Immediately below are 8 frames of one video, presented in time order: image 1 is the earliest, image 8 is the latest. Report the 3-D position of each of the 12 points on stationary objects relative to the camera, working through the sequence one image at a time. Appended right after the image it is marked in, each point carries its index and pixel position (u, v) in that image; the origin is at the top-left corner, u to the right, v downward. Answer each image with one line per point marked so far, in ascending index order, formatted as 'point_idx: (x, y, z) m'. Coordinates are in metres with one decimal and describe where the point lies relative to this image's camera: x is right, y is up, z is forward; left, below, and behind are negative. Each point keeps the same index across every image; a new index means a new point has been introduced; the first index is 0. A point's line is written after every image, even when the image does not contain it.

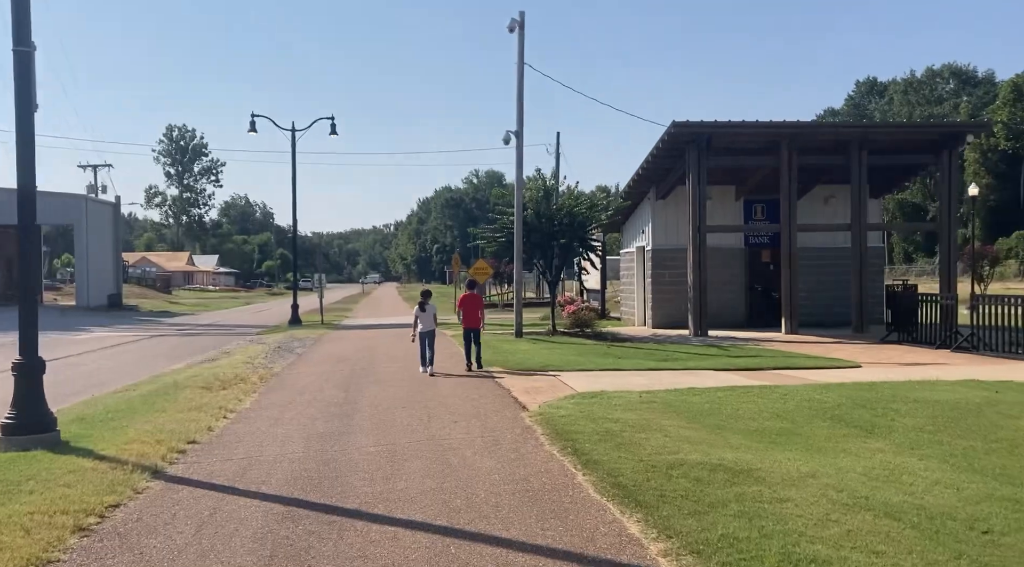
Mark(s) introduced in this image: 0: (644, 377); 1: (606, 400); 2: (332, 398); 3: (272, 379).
0: (+2.0, -1.5, +14.6) m
1: (+1.1, -1.4, +11.6) m
2: (-2.6, -1.6, +13.4) m
3: (-4.2, -1.7, +16.5) m
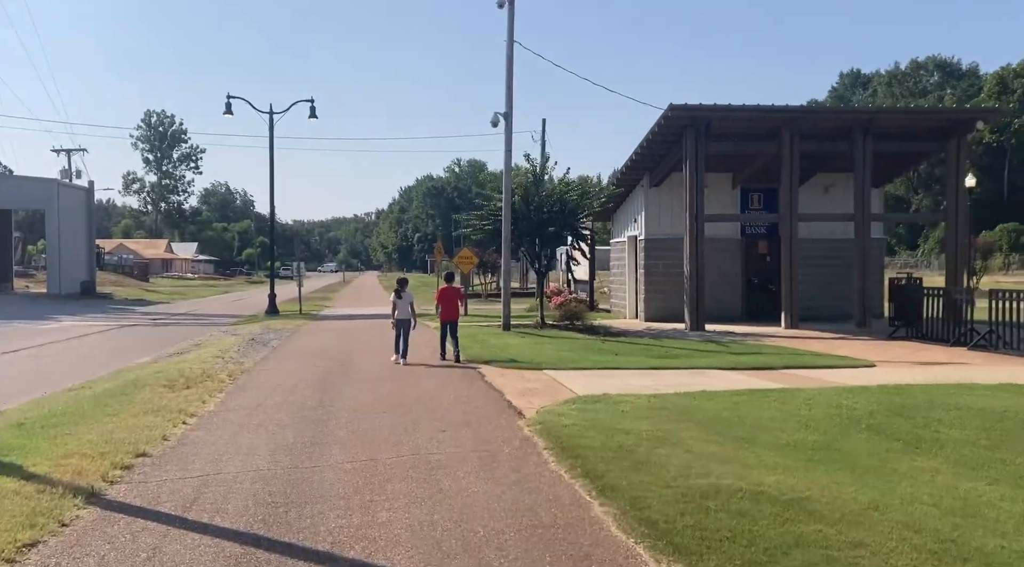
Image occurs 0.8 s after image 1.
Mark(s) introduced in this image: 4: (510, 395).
0: (+1.9, -1.3, +13.4) m
1: (+1.1, -1.4, +10.4) m
2: (-2.6, -1.5, +12.1) m
3: (-4.3, -1.5, +15.2) m
4: (0.0, -1.4, +11.9) m
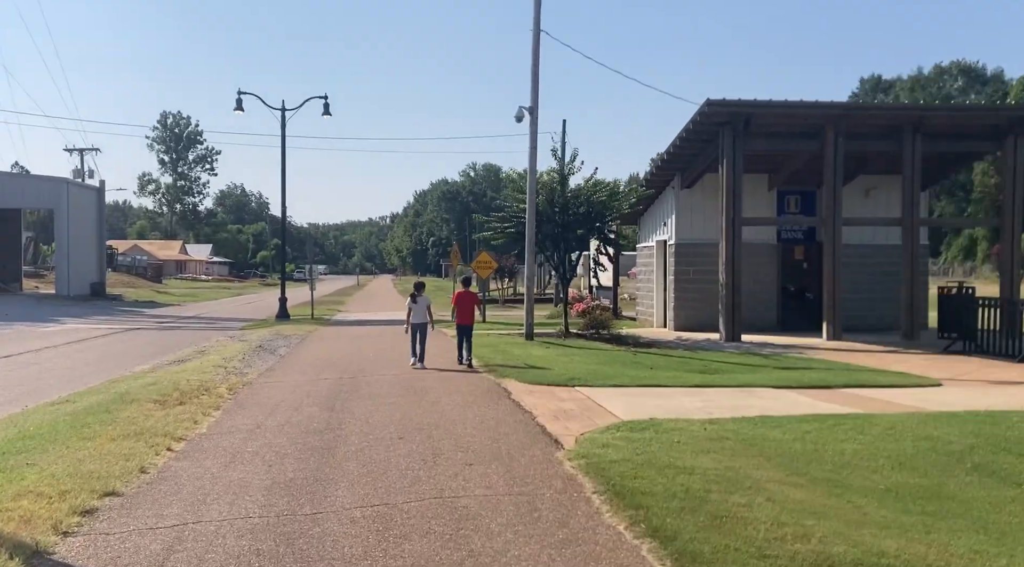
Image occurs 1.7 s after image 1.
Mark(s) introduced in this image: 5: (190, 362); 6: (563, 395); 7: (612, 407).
0: (+2.3, -1.4, +11.9) m
1: (+1.4, -1.4, +8.9) m
2: (-2.3, -1.6, +10.7) m
3: (-3.9, -1.6, +13.8) m
4: (+0.3, -1.5, +10.5) m
5: (-6.5, -1.6, +19.3) m
6: (+0.7, -1.5, +12.2) m
7: (+1.2, -1.5, +11.1) m
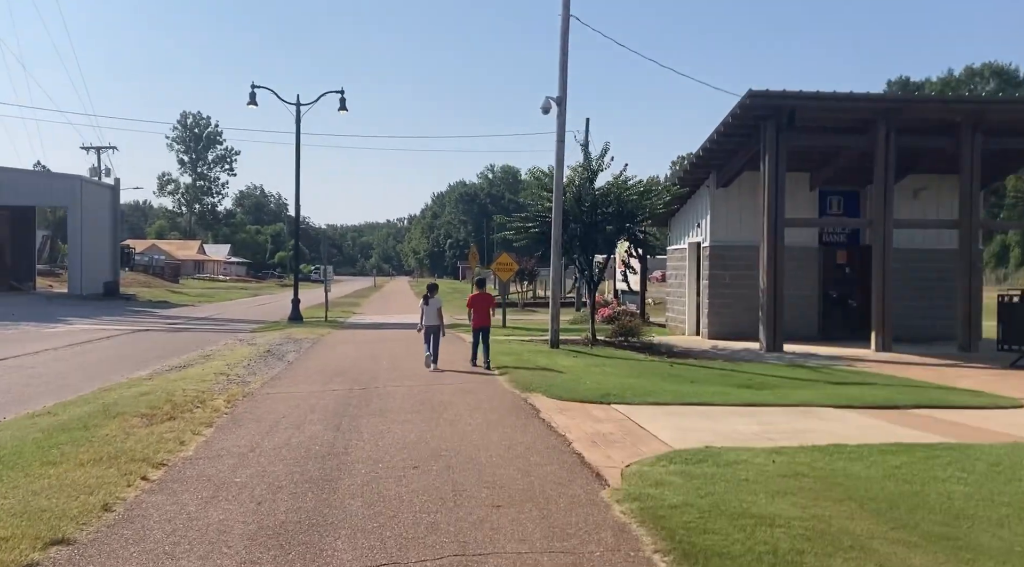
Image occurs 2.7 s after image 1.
0: (+2.6, -1.5, +10.5) m
1: (+1.7, -1.5, +7.5) m
2: (-2.0, -1.6, +9.3) m
3: (-3.6, -1.6, +12.5) m
4: (+0.6, -1.5, +9.1) m
5: (-6.1, -1.6, +18.0) m
6: (+1.0, -1.5, +10.8) m
7: (+1.5, -1.5, +9.7) m
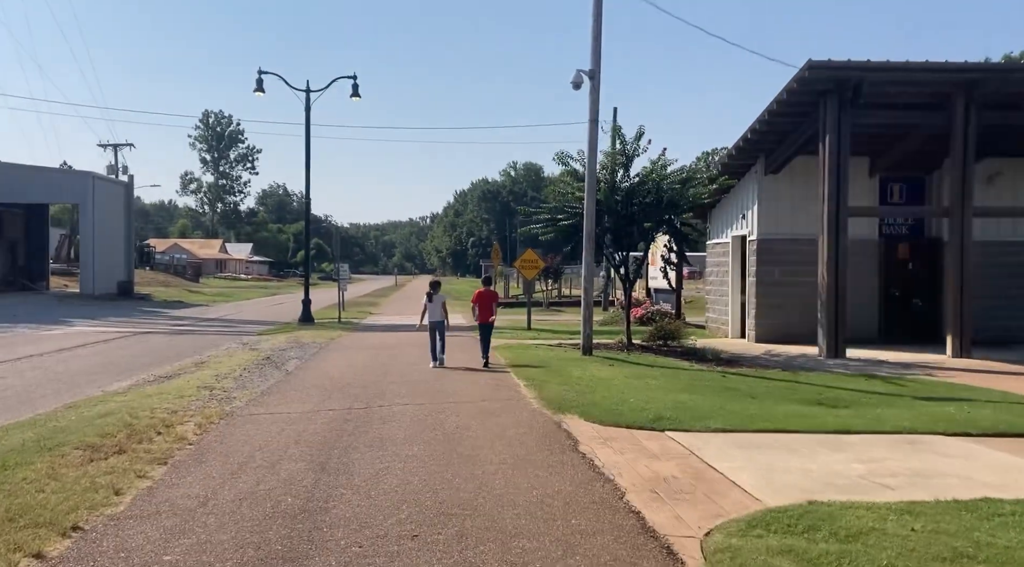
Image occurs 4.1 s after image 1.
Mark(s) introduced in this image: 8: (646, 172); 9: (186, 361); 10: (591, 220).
0: (+2.9, -1.5, +8.2) m
1: (+1.9, -1.5, +5.2) m
2: (-1.7, -1.6, +7.2) m
3: (-3.2, -1.6, +10.4) m
4: (+0.9, -1.5, +6.8) m
5: (-5.6, -1.6, +15.9) m
6: (+1.3, -1.5, +8.6) m
7: (+1.7, -1.5, +7.4) m
8: (+2.8, +2.3, +19.6) m
9: (-6.9, -1.6, +19.9) m
10: (+1.5, +1.2, +17.6) m
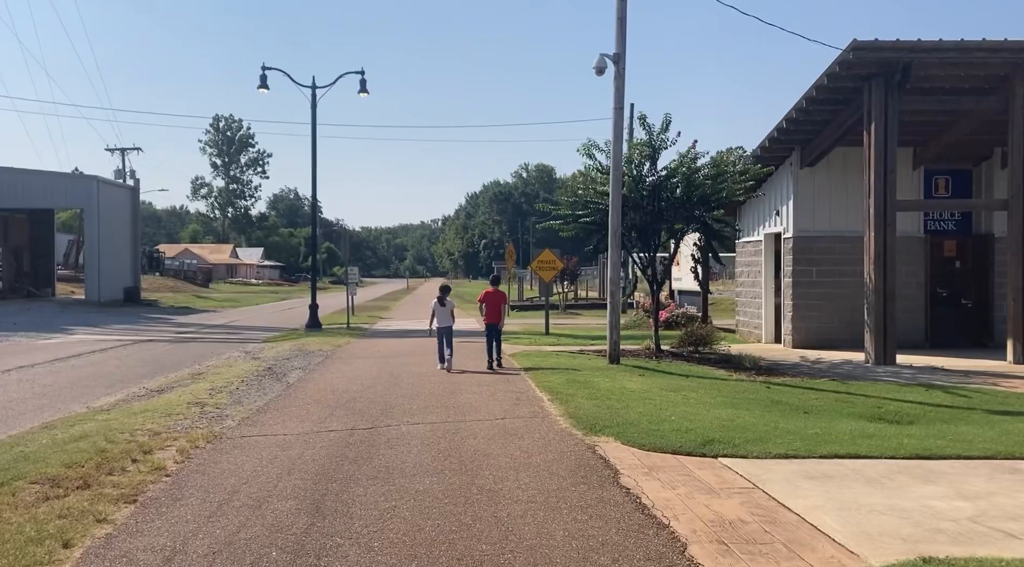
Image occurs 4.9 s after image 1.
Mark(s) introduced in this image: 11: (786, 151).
0: (+3.1, -1.5, +6.8) m
1: (+2.1, -1.5, +3.9) m
2: (-1.5, -1.6, +5.9) m
3: (-3.0, -1.6, +9.1) m
4: (+1.1, -1.5, +5.5) m
5: (-5.3, -1.7, +14.7) m
6: (+1.5, -1.5, +7.2) m
7: (+2.0, -1.5, +6.1) m
8: (+3.1, +2.3, +18.3) m
9: (-6.5, -1.7, +18.7) m
10: (+1.8, +1.1, +16.3) m
11: (+5.7, +2.8, +19.8) m
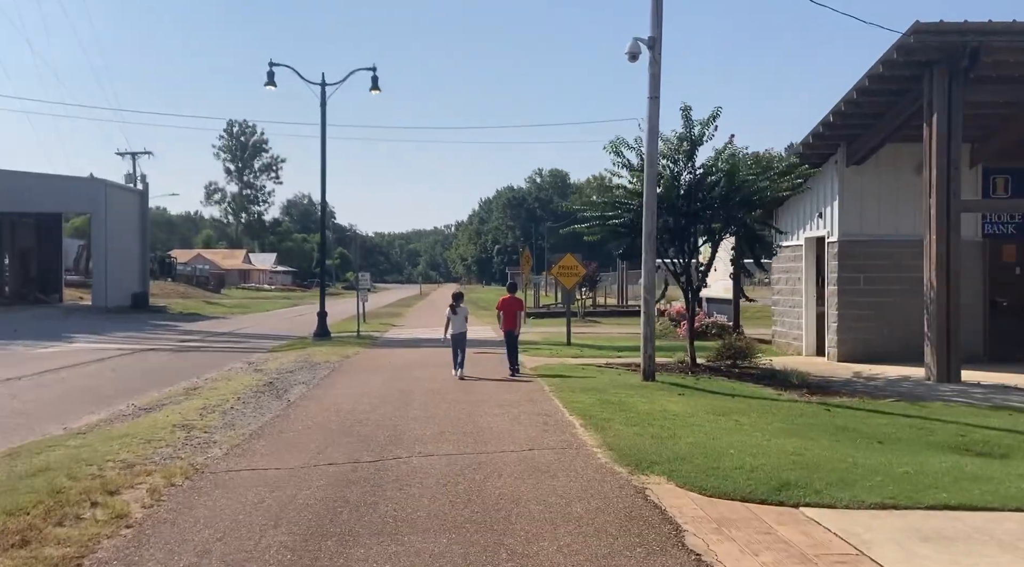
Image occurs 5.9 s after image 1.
0: (+3.4, -1.6, +5.3) m
1: (+2.3, -1.5, +2.4) m
2: (-1.3, -1.7, +4.4) m
3: (-2.7, -1.7, +7.7) m
4: (+1.3, -1.6, +4.0) m
5: (-5.0, -1.8, +13.3) m
6: (+1.8, -1.6, +5.7) m
7: (+2.2, -1.6, +4.6) m
8: (+3.5, +2.1, +16.8) m
9: (-6.1, -1.9, +17.3) m
10: (+2.2, +1.0, +14.8) m
11: (+6.1, +2.6, +18.3) m
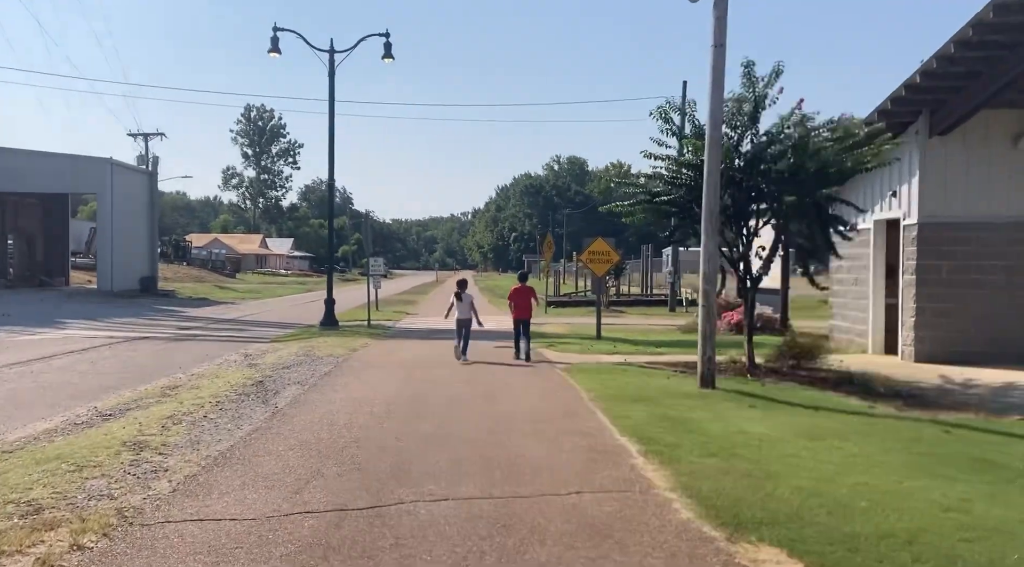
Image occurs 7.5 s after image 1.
0: (+3.6, -1.5, +2.8) m
1: (+2.5, -1.5, -0.1) m
2: (-1.1, -1.6, +2.0) m
3: (-2.5, -1.6, +5.3) m
4: (+1.5, -1.6, +1.6) m
5: (-4.6, -1.6, +11.0) m
6: (+2.0, -1.5, +3.3) m
7: (+2.4, -1.5, +2.1) m
8: (+4.0, +2.3, +14.3) m
9: (-5.7, -1.6, +15.0) m
10: (+2.6, +1.2, +12.3) m
11: (+6.6, +2.8, +15.7) m
